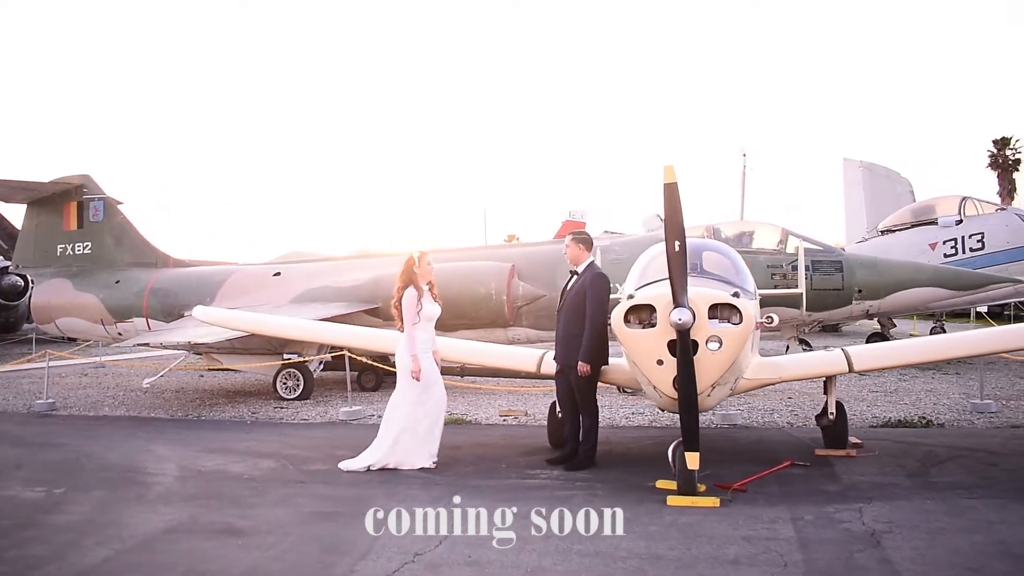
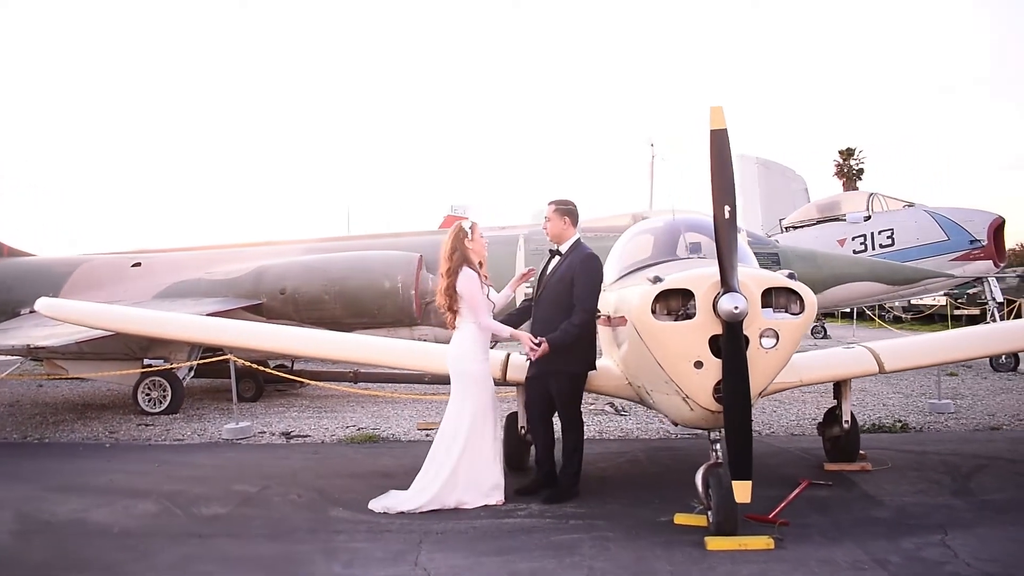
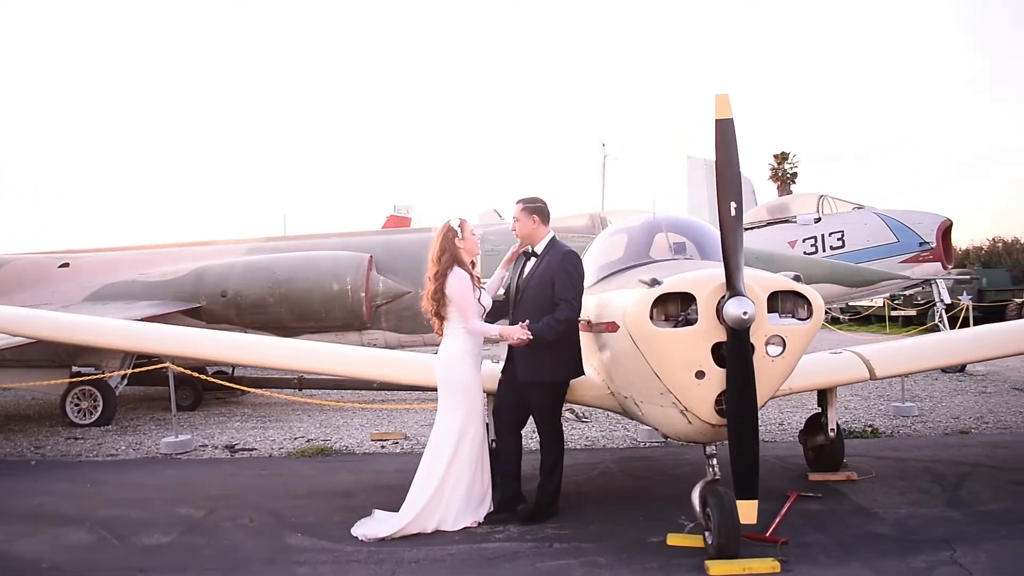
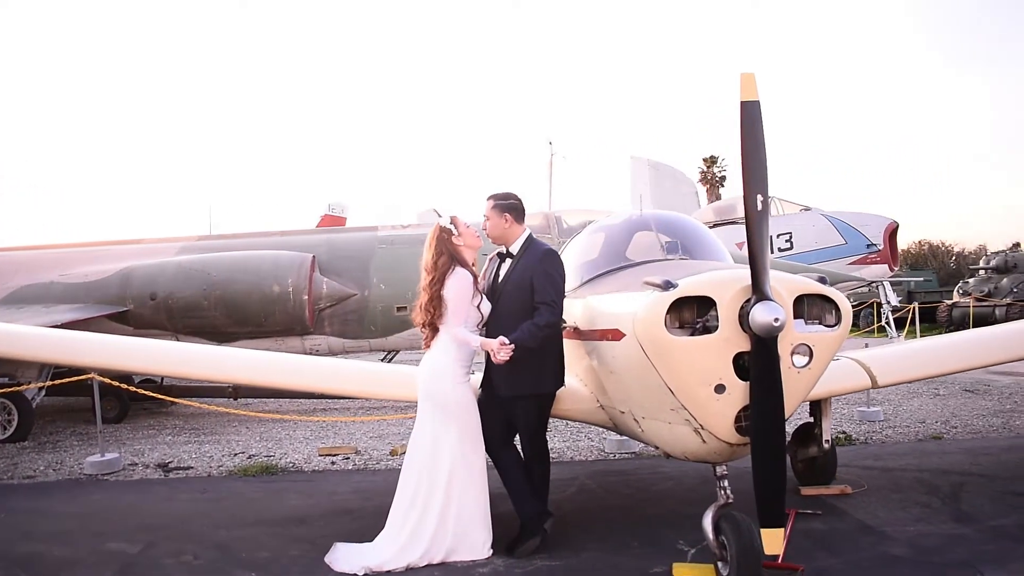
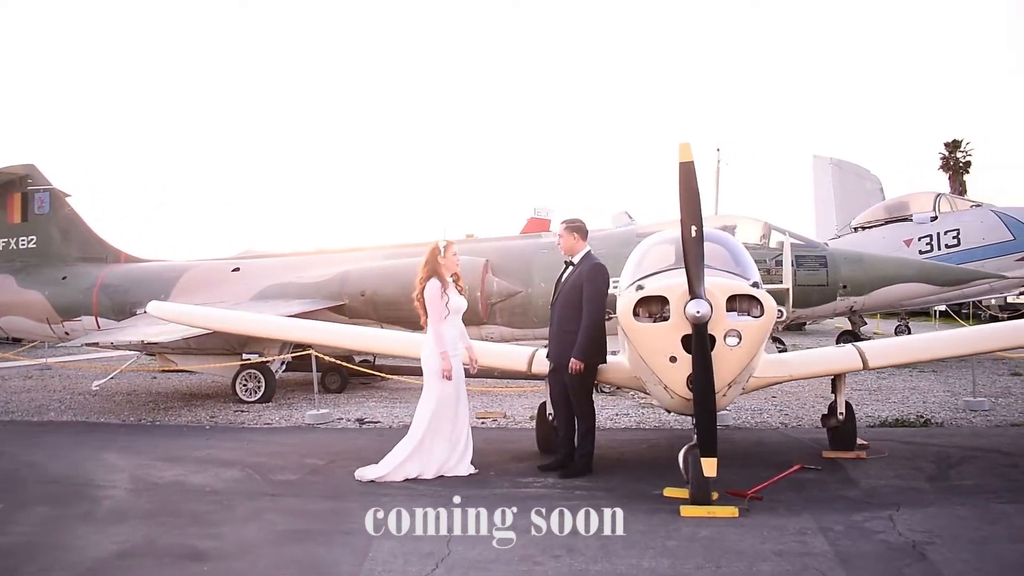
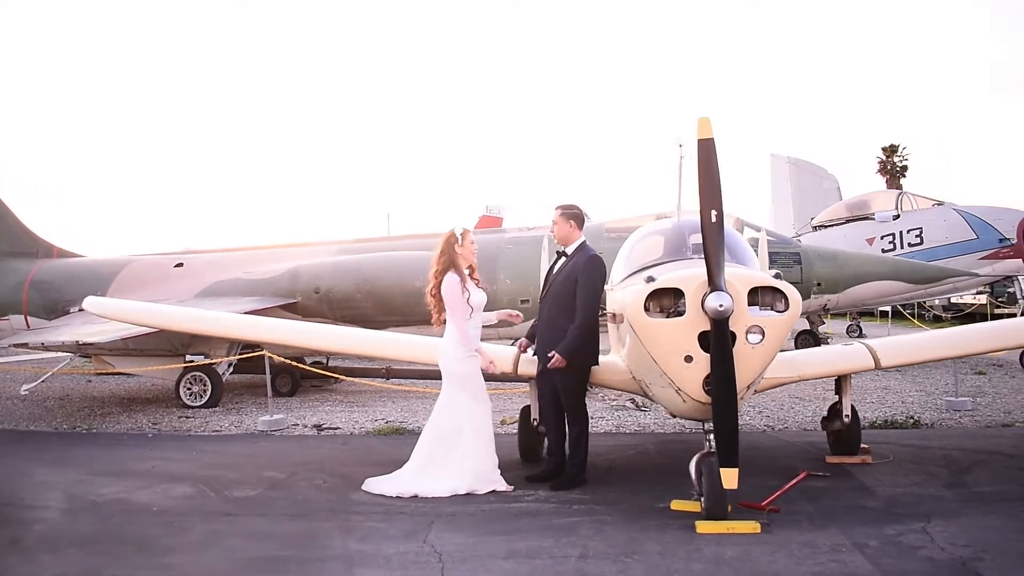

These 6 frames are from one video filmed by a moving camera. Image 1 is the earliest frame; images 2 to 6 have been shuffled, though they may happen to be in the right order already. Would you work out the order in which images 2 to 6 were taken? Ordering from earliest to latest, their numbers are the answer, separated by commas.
5, 6, 2, 3, 4
